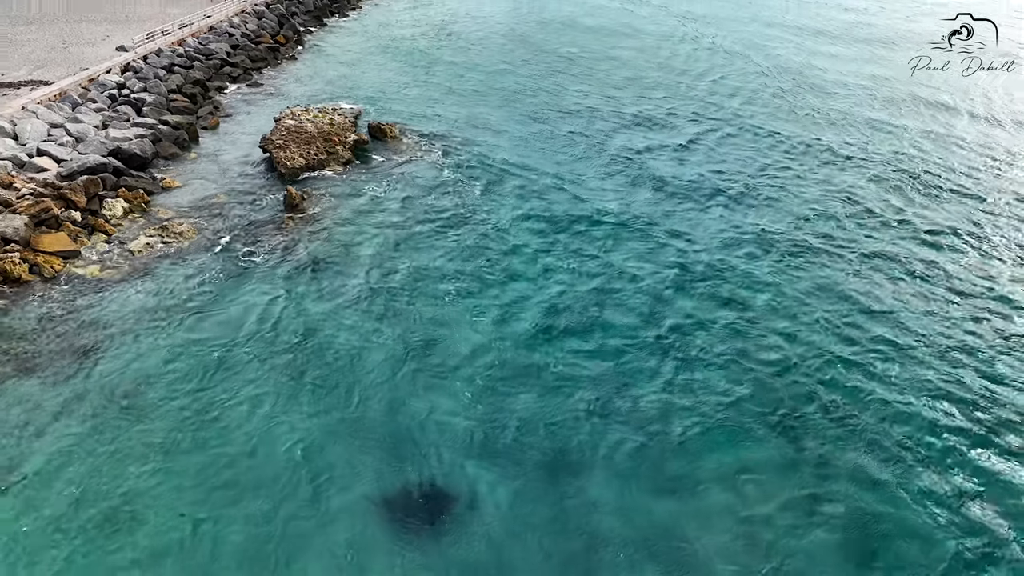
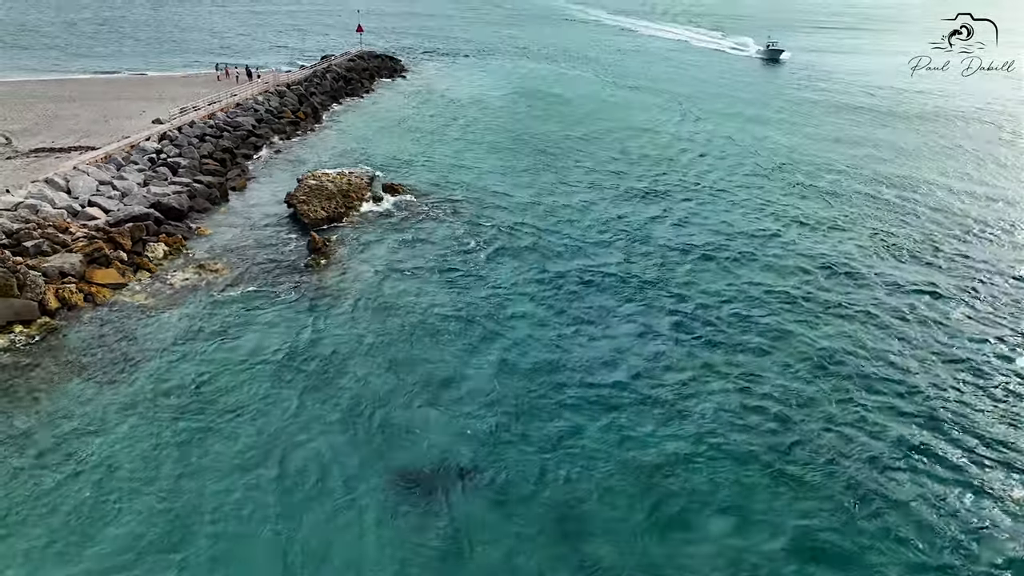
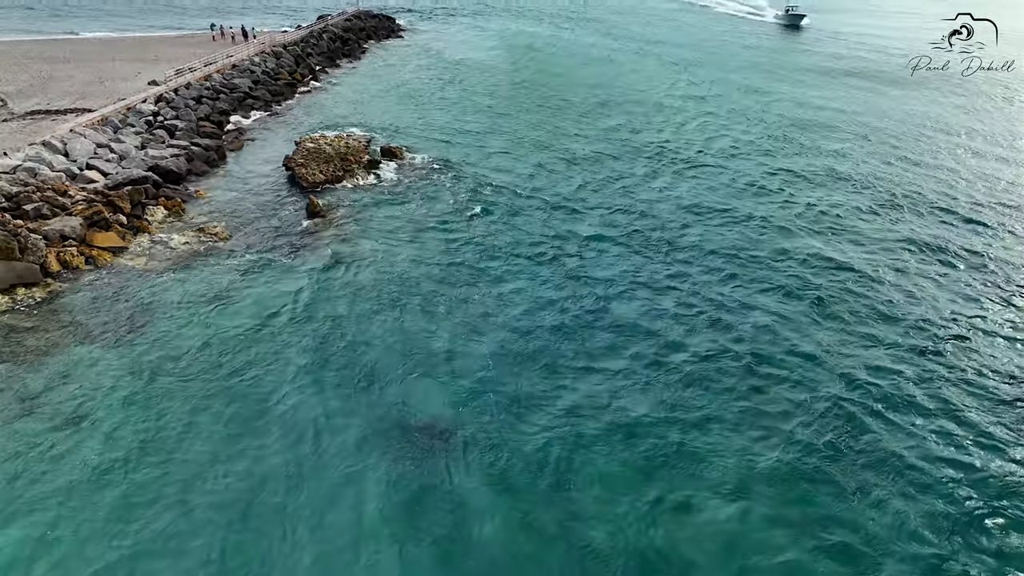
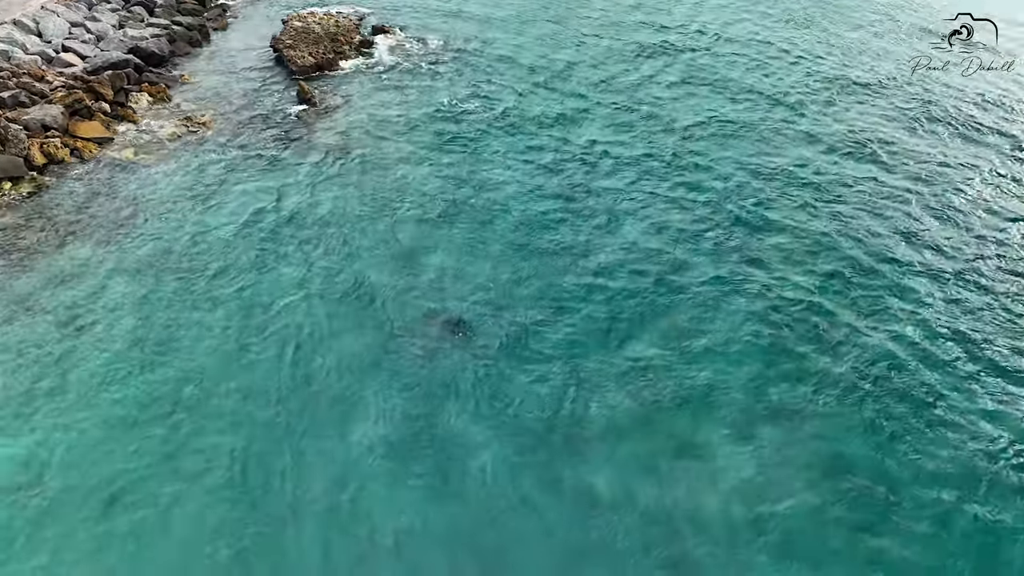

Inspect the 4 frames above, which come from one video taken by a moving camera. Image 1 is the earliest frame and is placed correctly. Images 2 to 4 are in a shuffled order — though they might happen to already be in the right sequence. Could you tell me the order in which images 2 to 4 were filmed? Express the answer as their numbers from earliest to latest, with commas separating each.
2, 3, 4
